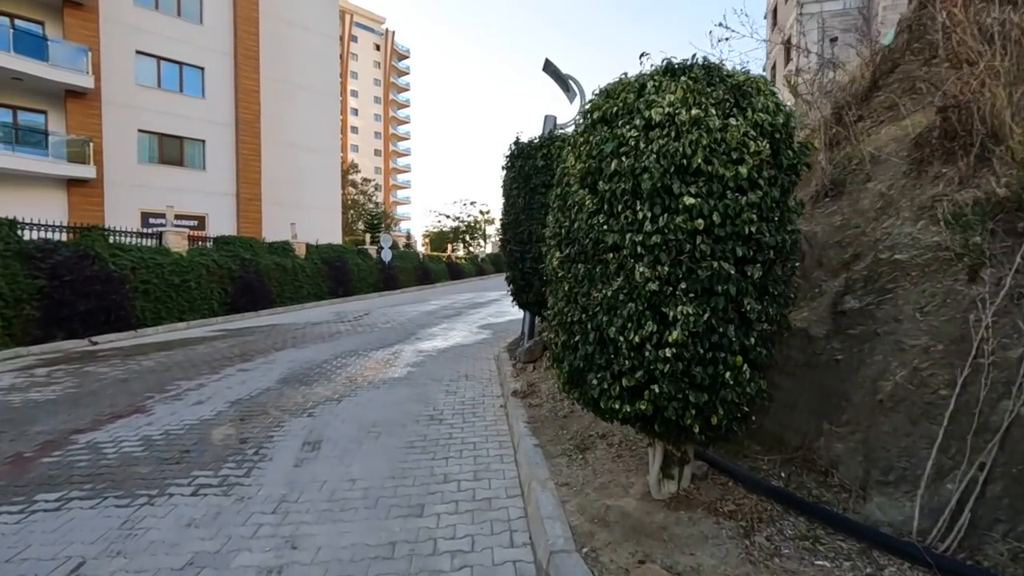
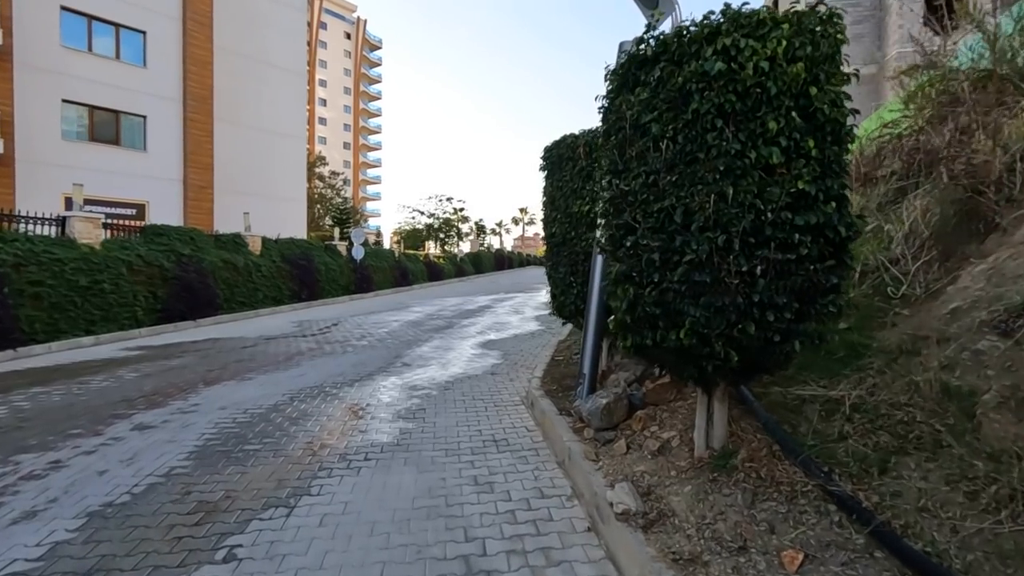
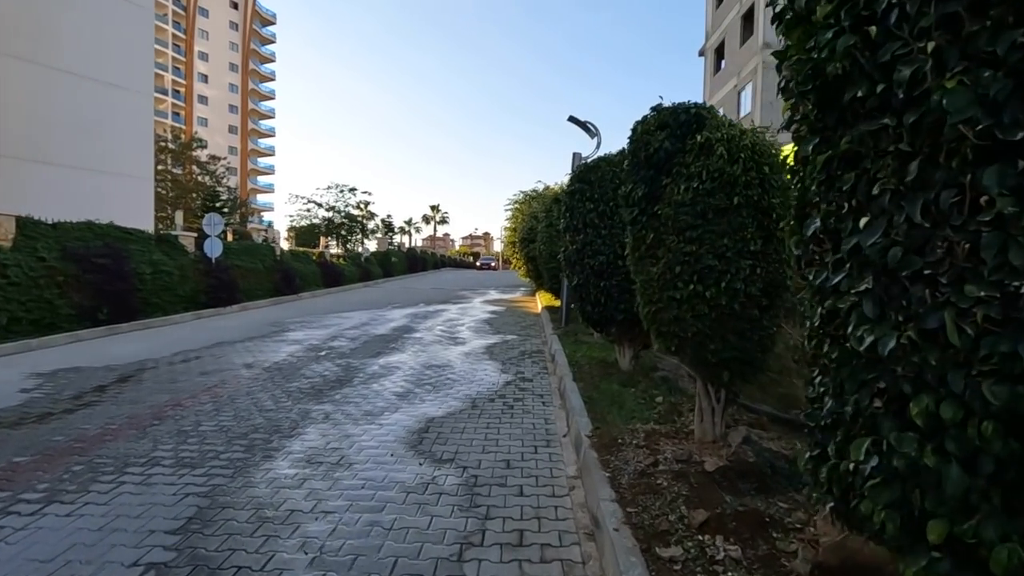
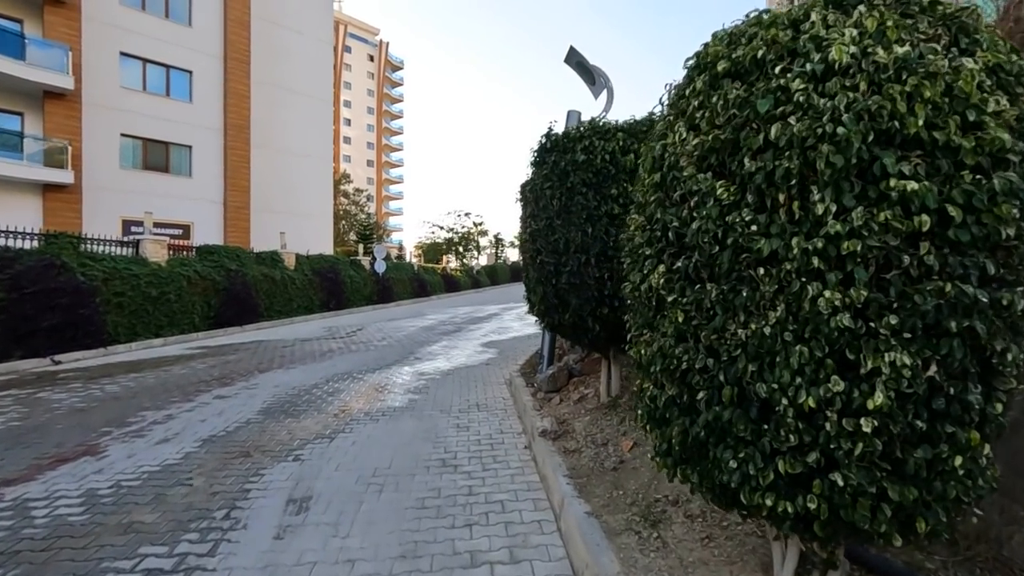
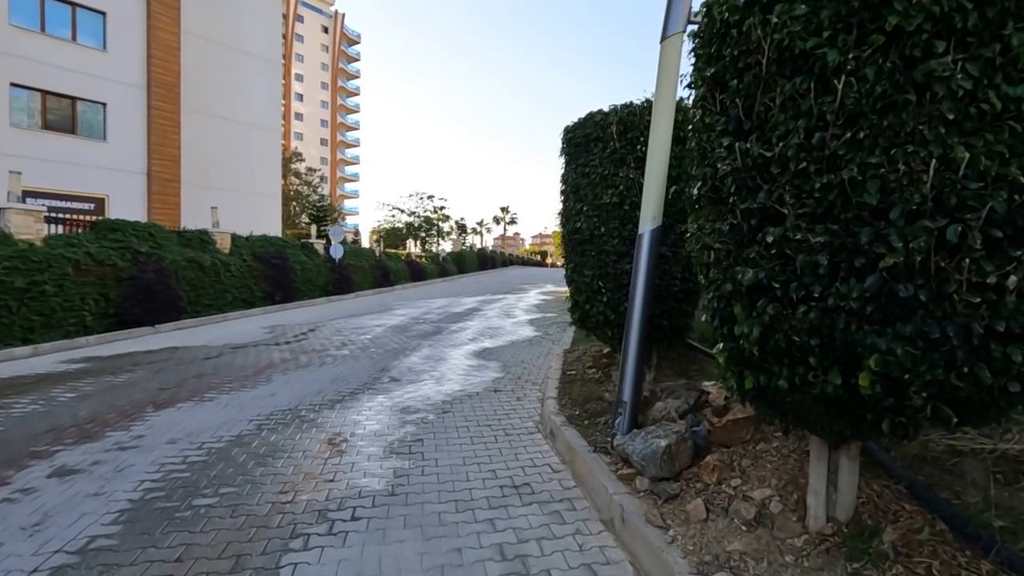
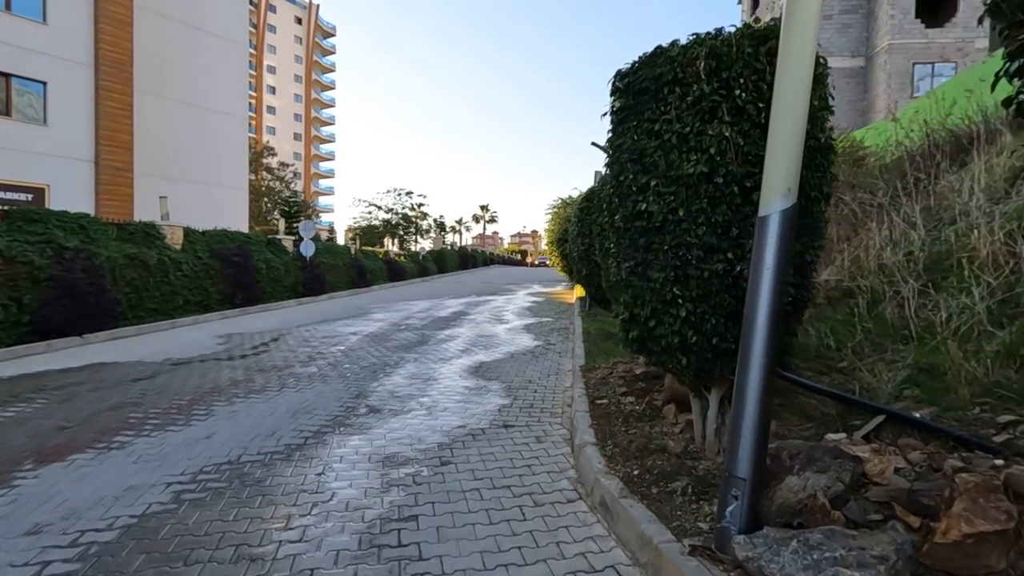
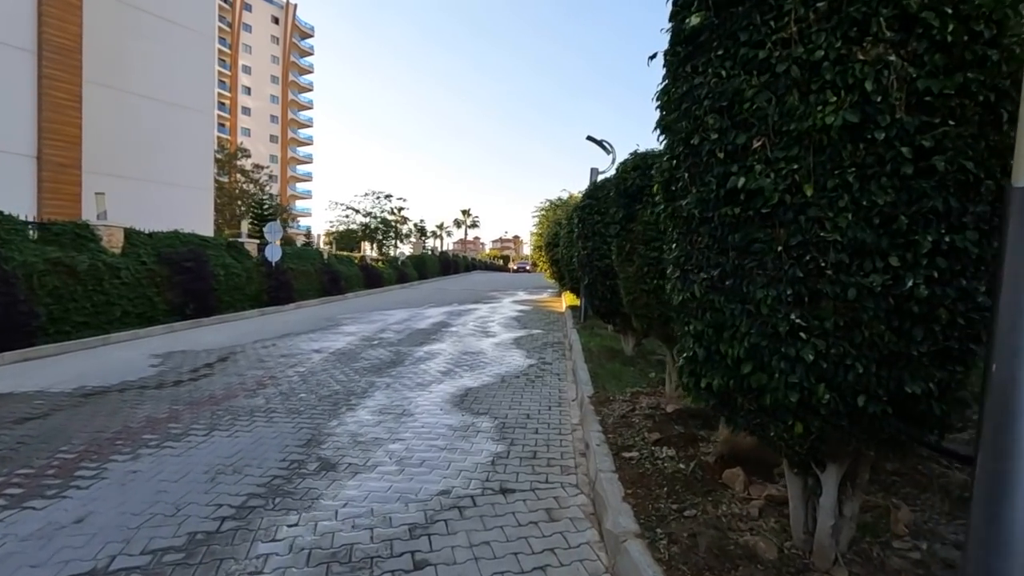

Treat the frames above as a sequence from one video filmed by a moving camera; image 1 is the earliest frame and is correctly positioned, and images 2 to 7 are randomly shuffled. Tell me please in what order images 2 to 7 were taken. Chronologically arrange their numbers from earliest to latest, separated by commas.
4, 2, 5, 6, 7, 3
